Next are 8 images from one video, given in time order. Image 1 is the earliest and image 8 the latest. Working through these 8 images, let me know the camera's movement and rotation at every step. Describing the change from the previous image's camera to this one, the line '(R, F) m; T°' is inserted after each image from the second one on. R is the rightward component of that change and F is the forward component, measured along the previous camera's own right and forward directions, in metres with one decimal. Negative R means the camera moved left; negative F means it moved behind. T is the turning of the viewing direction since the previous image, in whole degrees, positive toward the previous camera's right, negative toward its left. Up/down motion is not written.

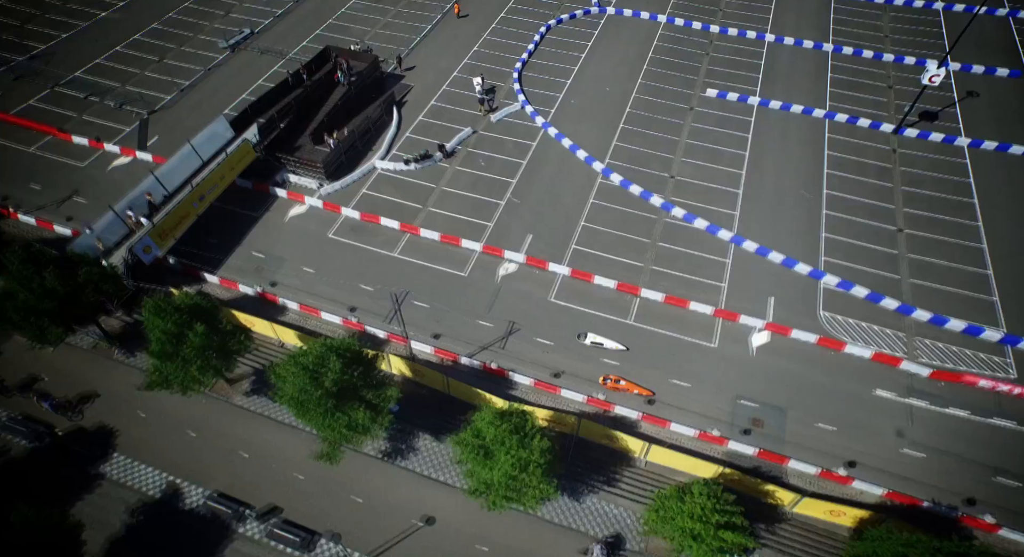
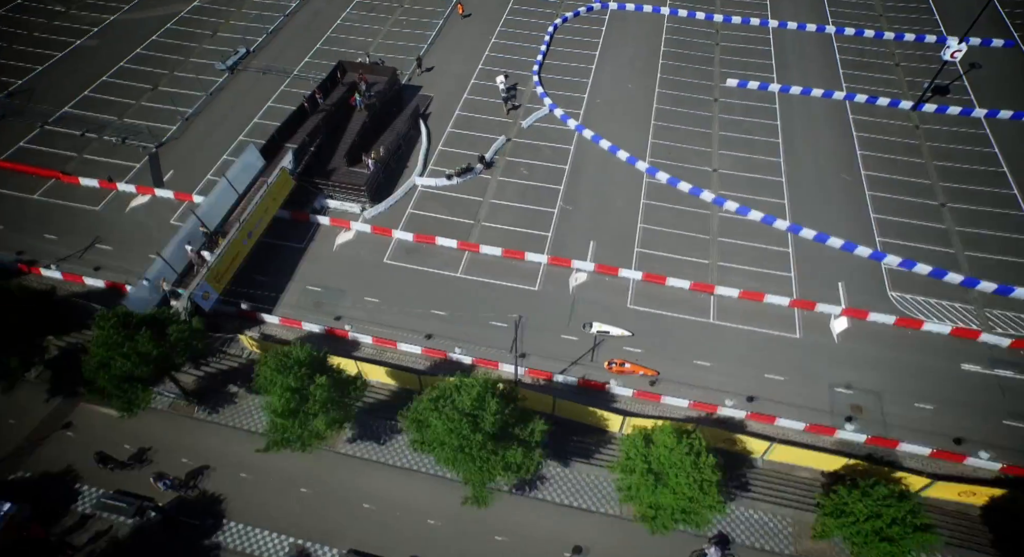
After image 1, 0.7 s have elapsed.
(-8.9, +1.4) m; +5°
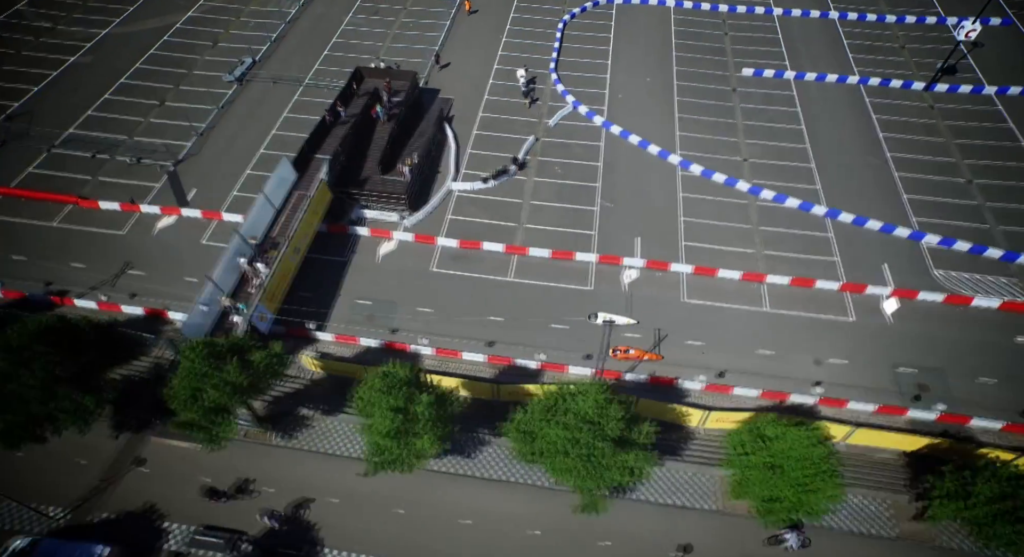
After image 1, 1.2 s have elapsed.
(-6.2, +0.6) m; +3°
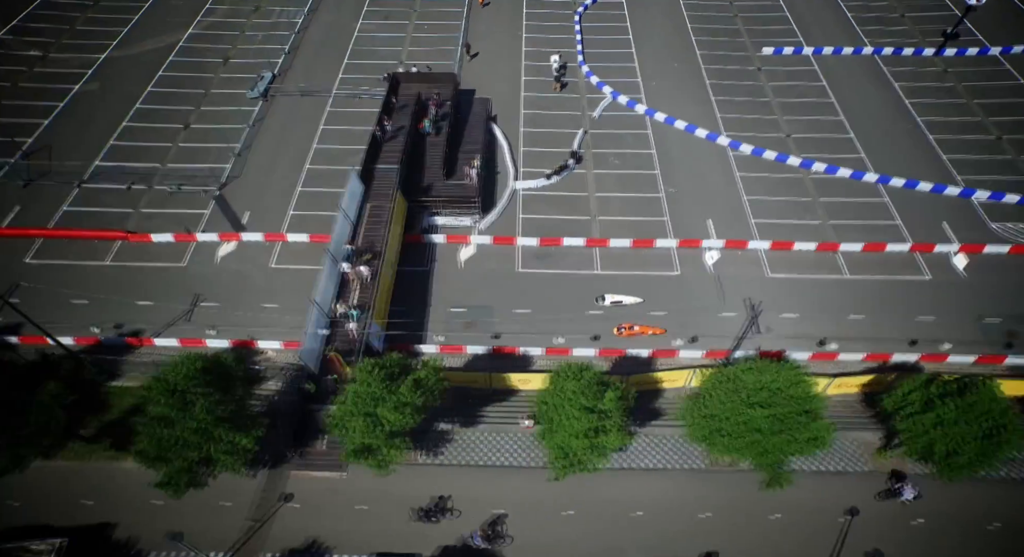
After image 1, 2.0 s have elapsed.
(-10.3, +0.5) m; +5°
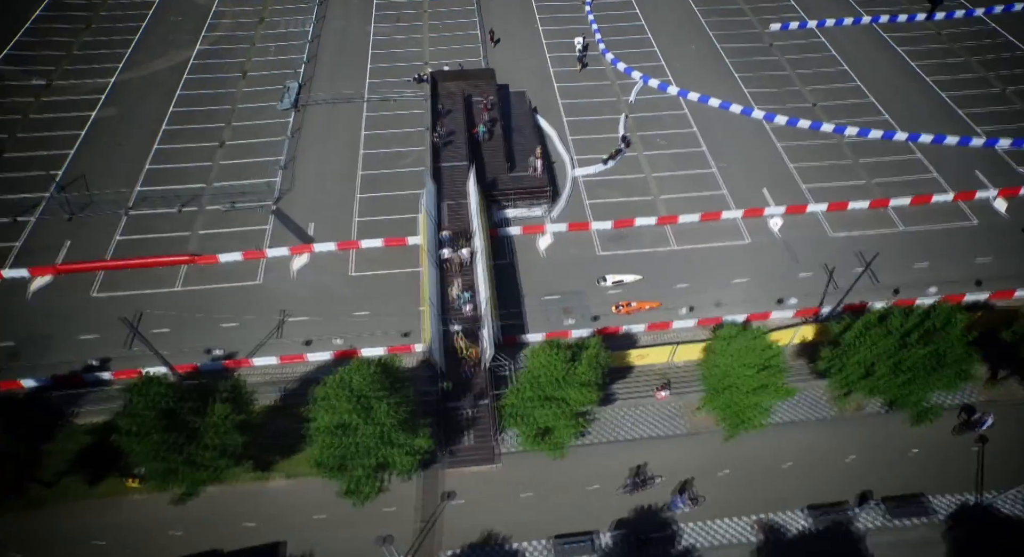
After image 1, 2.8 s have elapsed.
(-10.3, -0.3) m; +5°
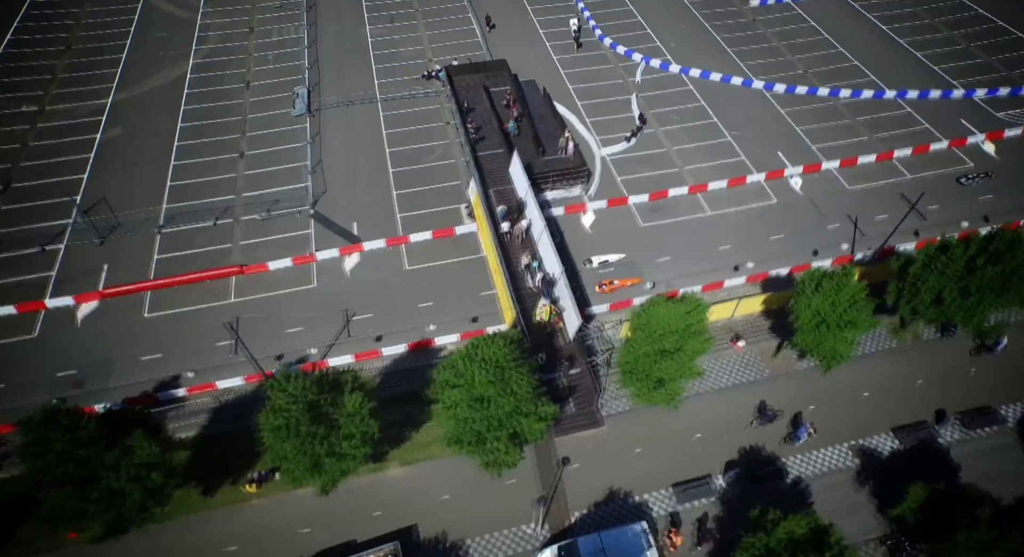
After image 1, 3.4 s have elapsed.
(-8.3, -1.1) m; +5°
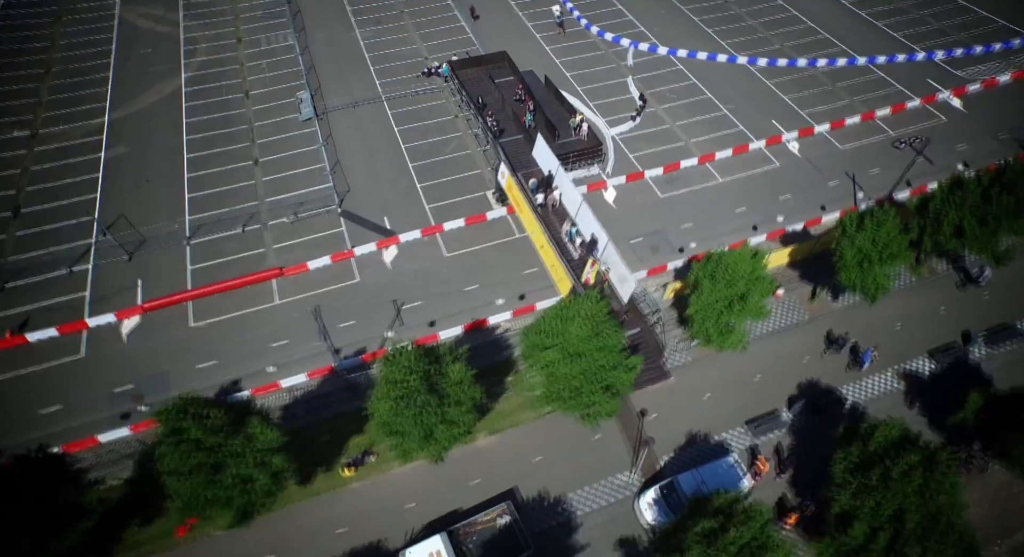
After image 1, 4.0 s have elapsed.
(-7.1, -1.6) m; +5°
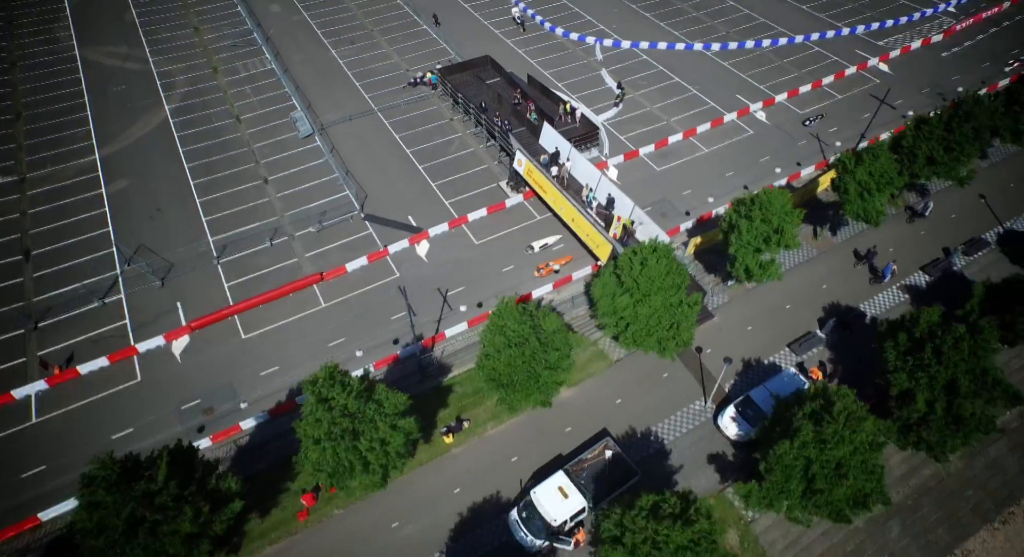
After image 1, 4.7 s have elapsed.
(-9.0, -2.9) m; +7°
